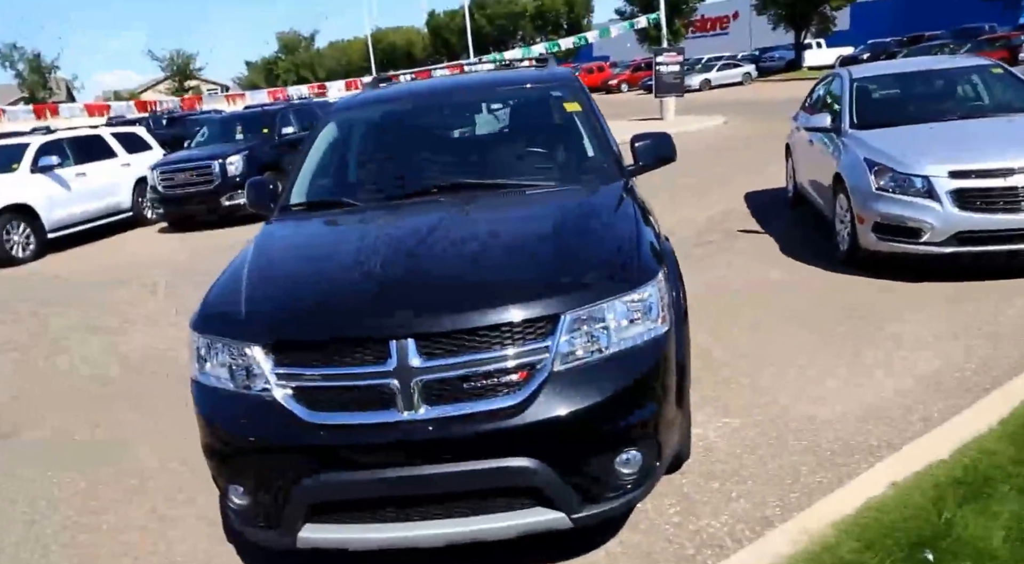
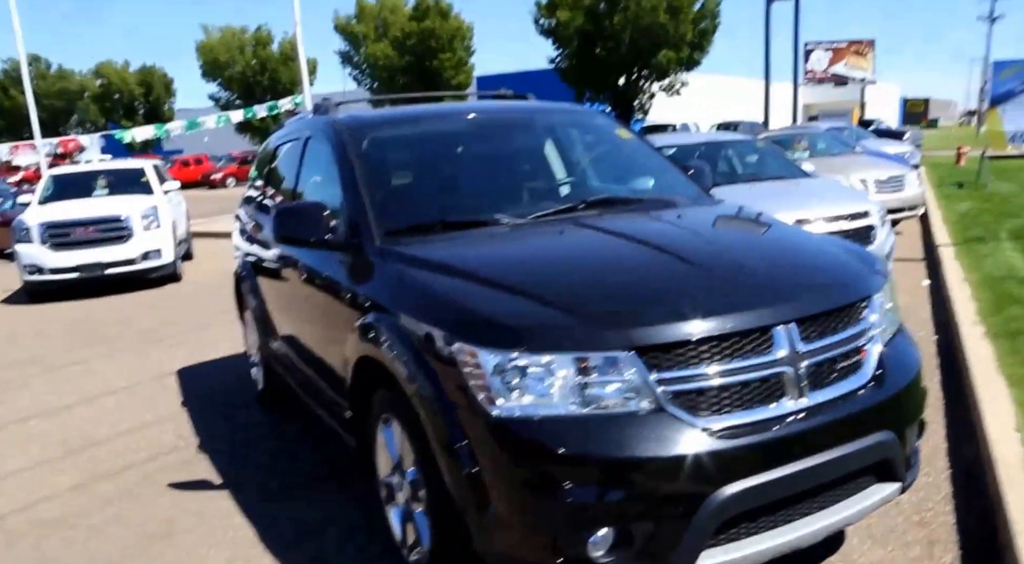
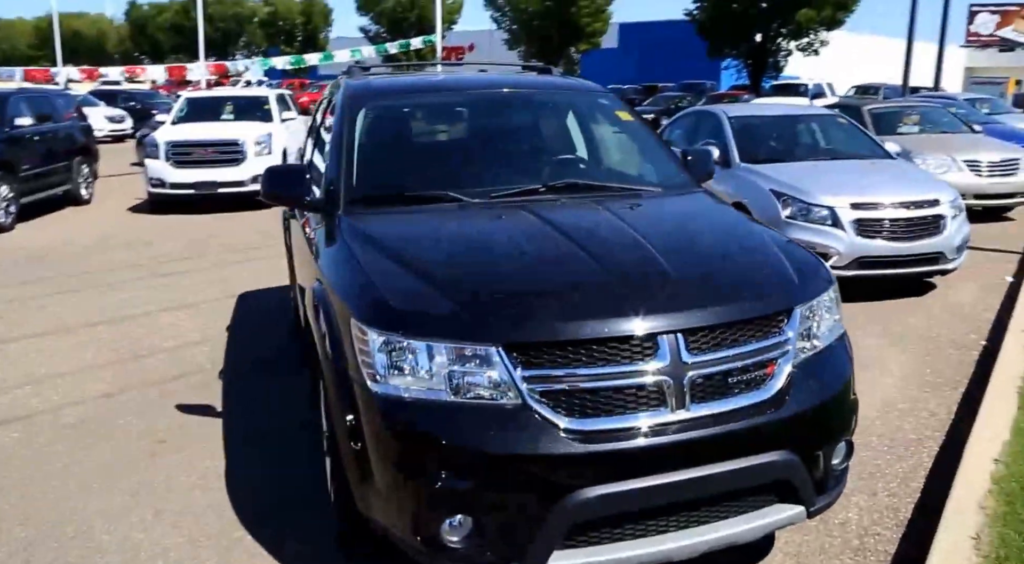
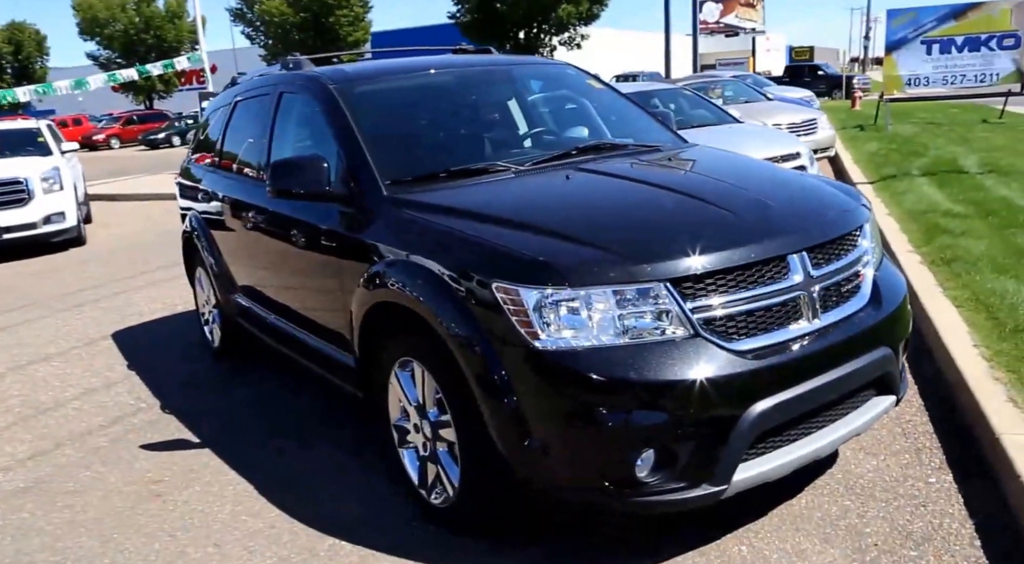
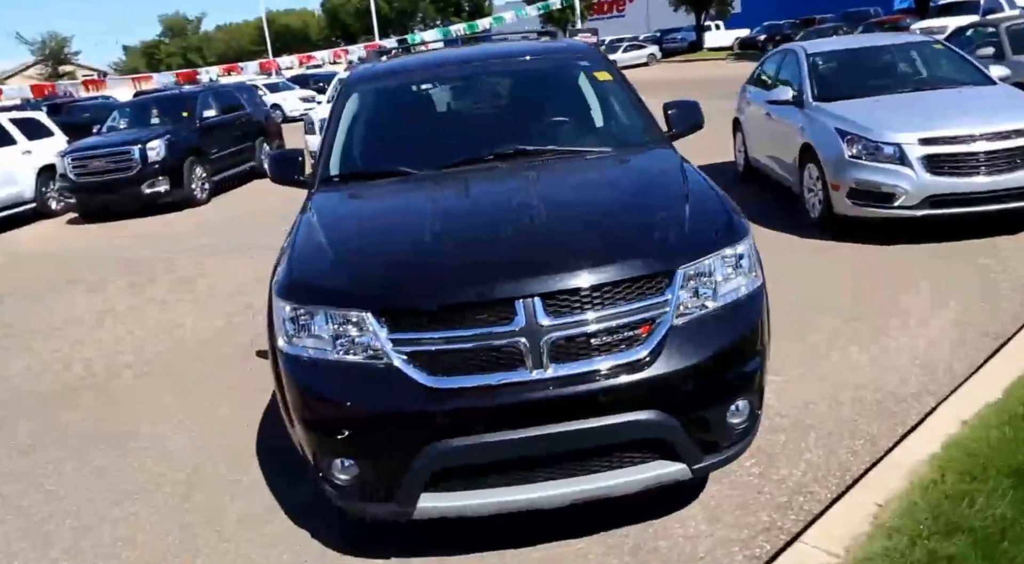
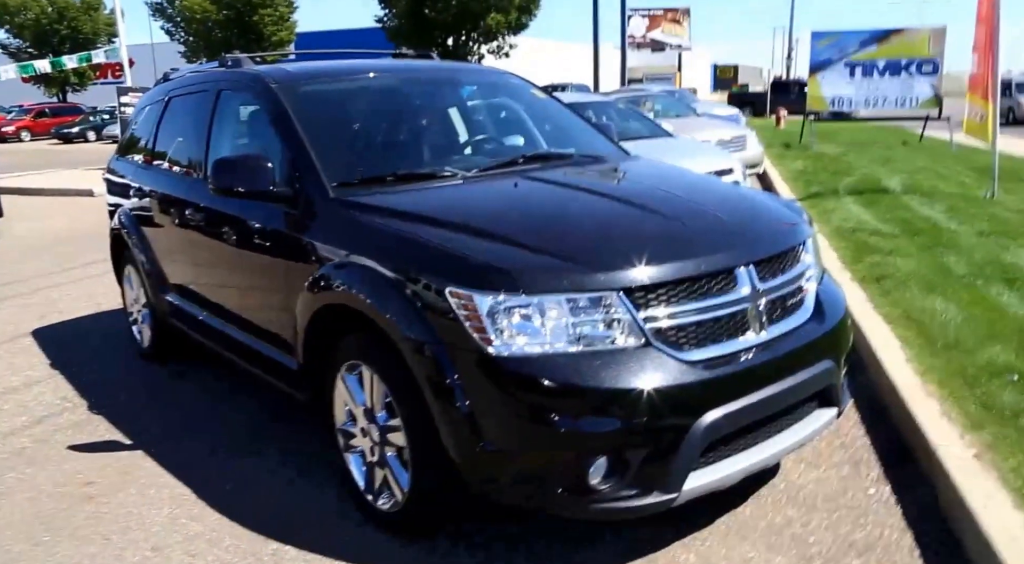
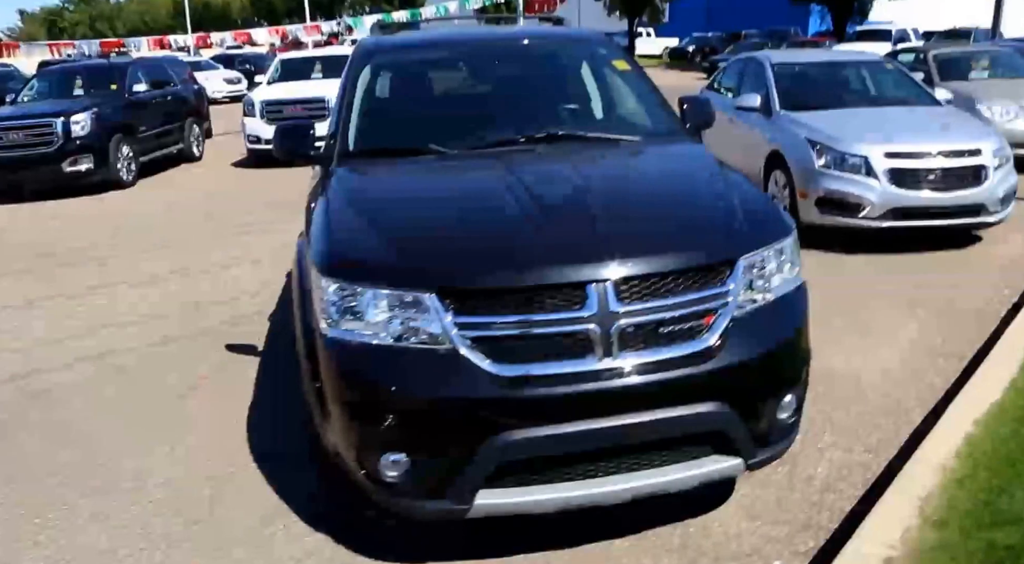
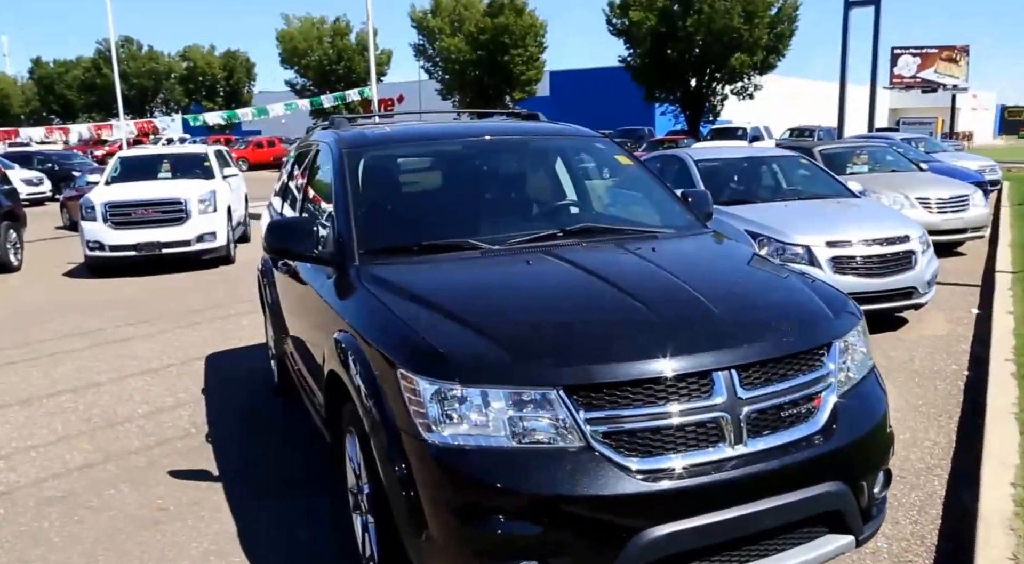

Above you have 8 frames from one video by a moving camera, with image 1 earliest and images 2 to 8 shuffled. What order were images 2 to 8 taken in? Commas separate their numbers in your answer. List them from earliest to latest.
5, 7, 3, 8, 2, 4, 6
